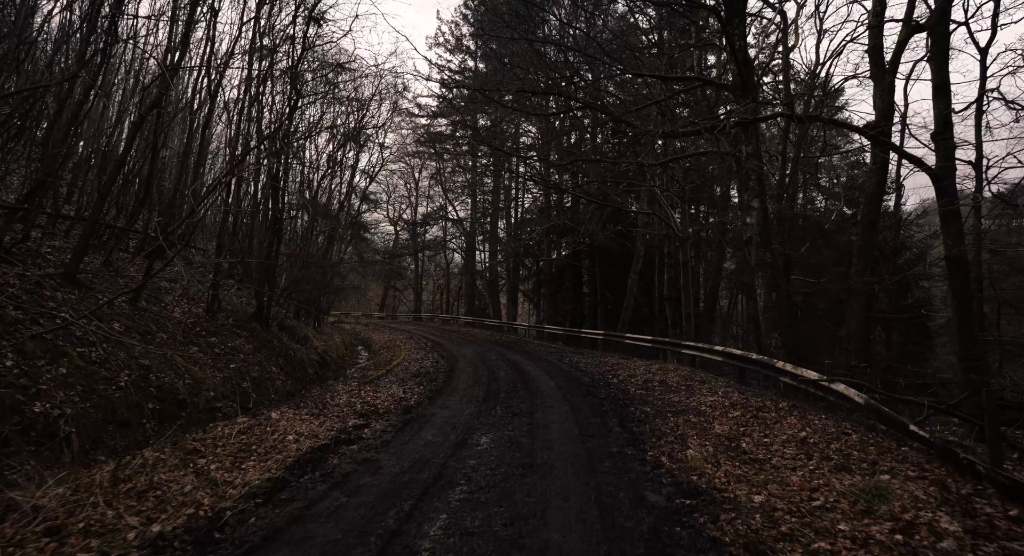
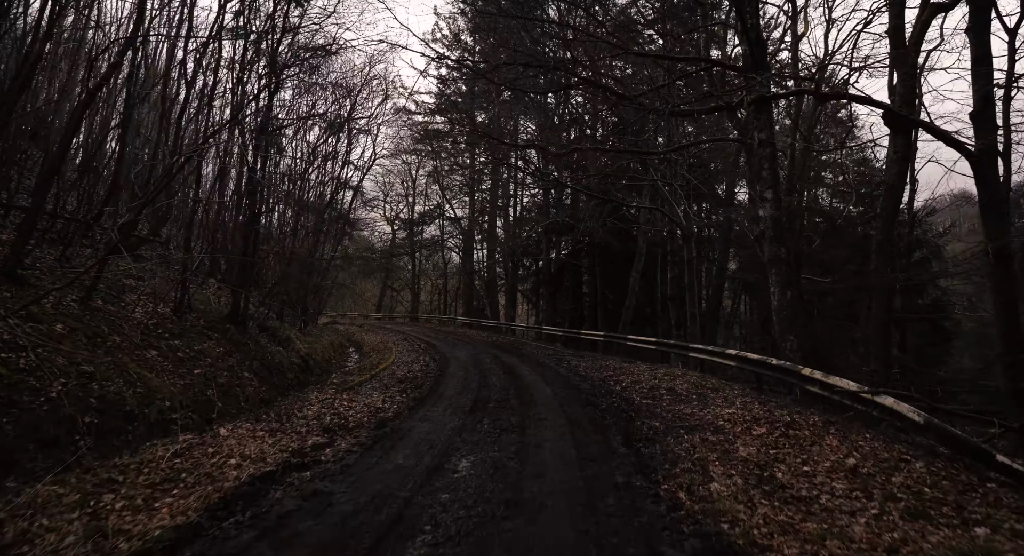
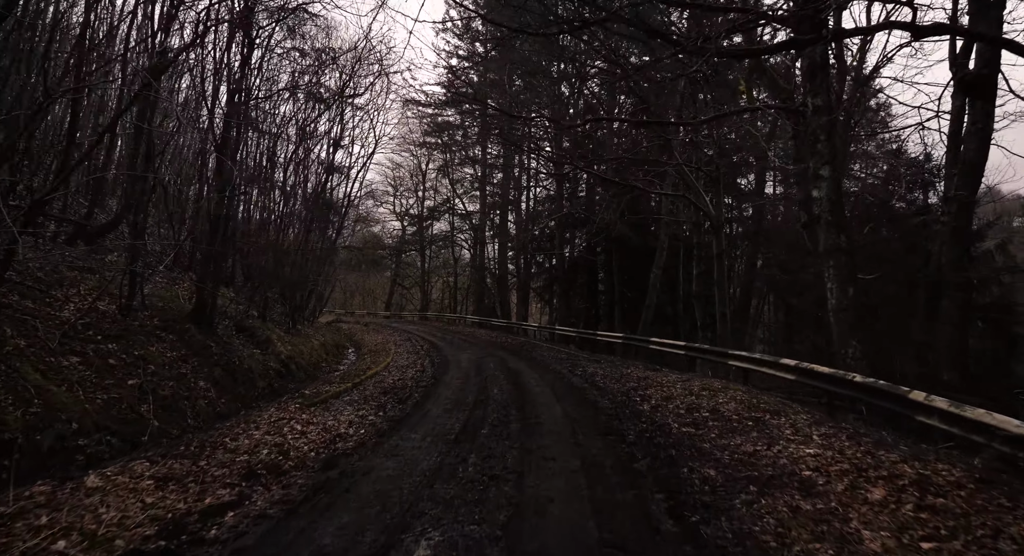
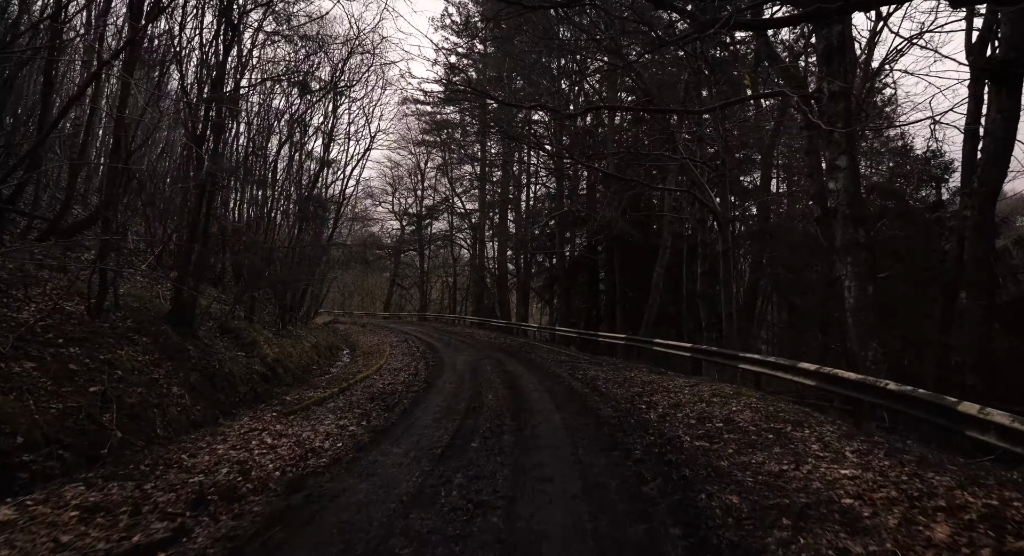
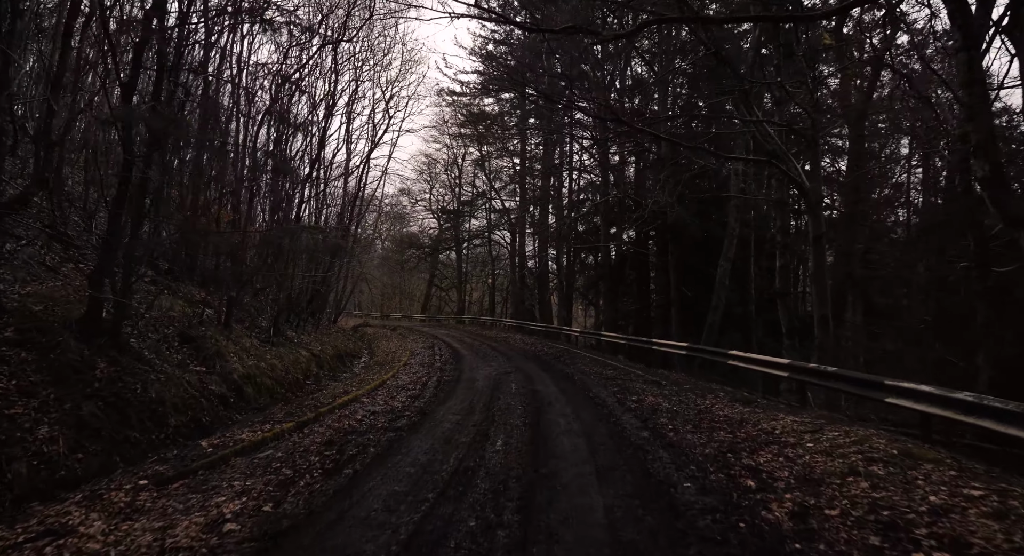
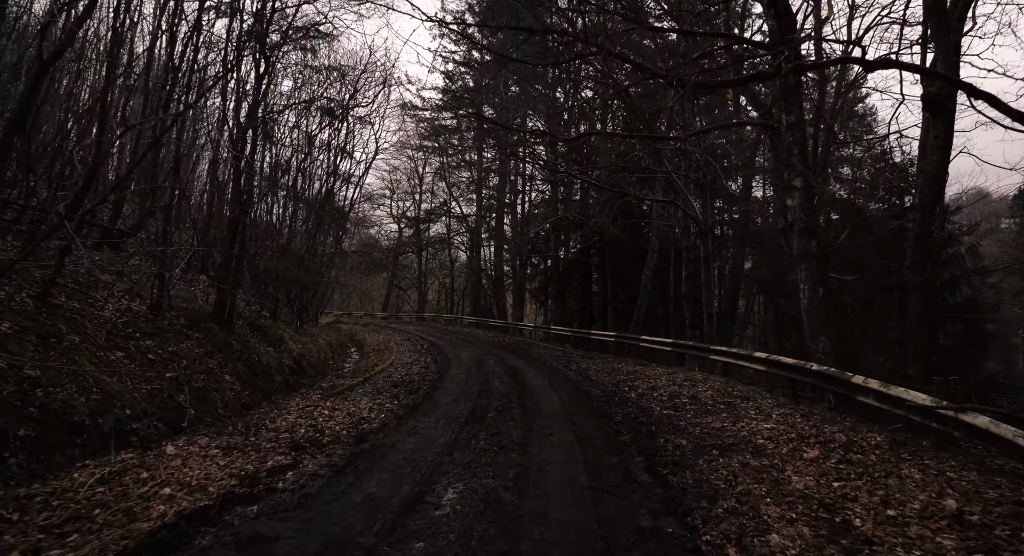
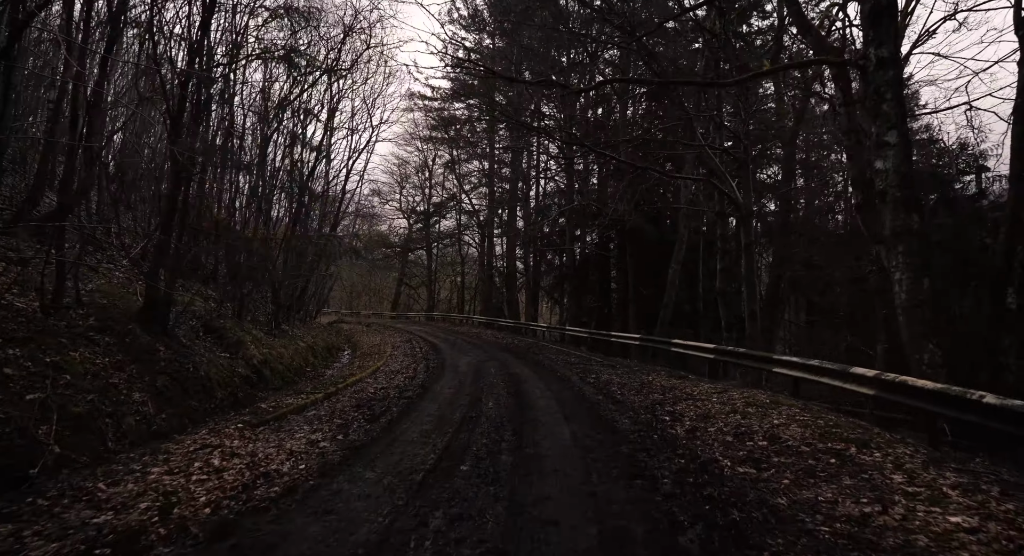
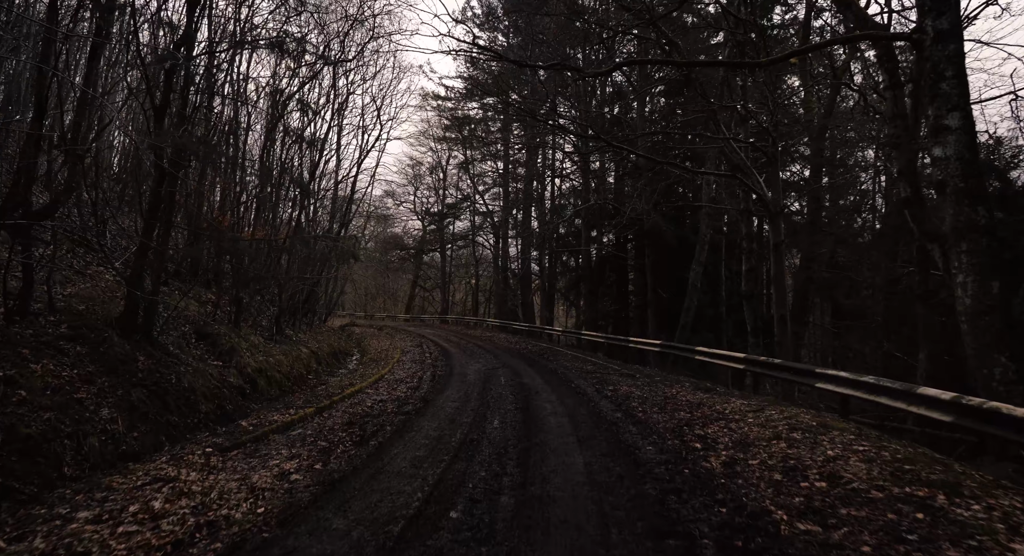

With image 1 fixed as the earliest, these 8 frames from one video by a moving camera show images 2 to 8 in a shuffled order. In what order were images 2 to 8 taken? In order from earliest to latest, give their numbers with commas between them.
2, 6, 3, 4, 7, 8, 5
